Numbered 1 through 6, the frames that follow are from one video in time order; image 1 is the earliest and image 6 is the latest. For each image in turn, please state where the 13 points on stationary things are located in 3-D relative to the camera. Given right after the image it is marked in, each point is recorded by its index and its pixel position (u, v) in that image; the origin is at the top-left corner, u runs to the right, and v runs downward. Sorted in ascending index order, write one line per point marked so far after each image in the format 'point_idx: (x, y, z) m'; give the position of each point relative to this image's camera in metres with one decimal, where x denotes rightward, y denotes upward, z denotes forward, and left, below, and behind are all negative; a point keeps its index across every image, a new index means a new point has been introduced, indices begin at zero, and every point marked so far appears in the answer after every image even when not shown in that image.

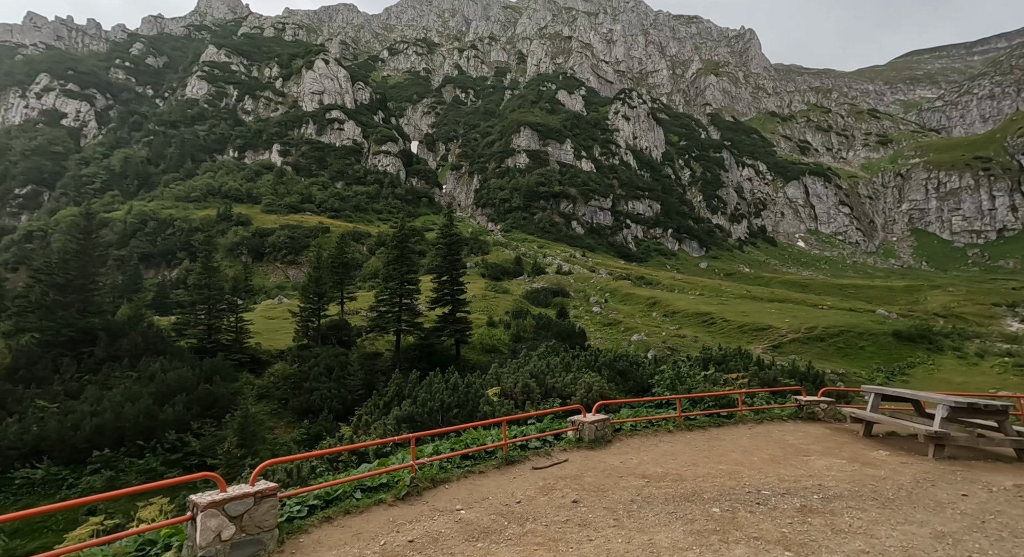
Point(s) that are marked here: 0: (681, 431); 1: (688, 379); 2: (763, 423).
0: (+3.7, -3.4, +12.6) m
1: (+5.5, -3.2, +17.8) m
2: (+6.0, -3.6, +13.9) m
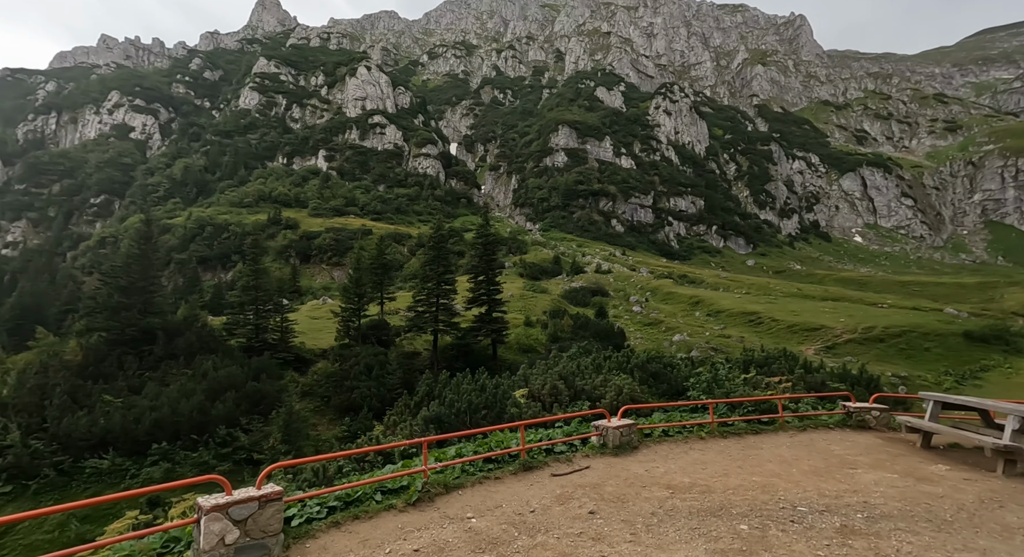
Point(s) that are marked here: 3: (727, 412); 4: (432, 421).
0: (+4.1, -3.3, +11.8) m
1: (+6.3, -3.1, +16.8) m
2: (+6.6, -3.4, +12.9) m
3: (+5.4, -3.4, +14.4) m
4: (-2.1, -4.1, +16.5) m
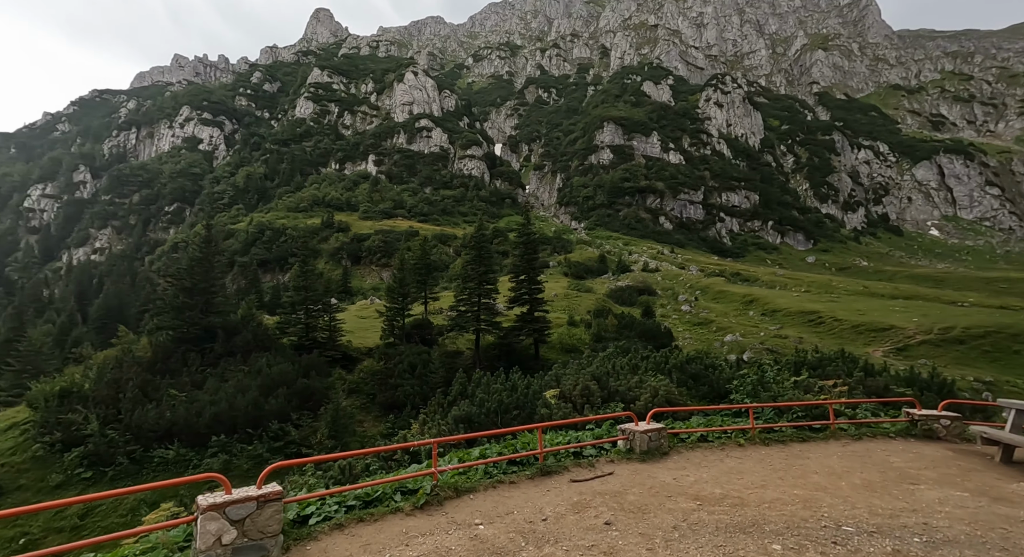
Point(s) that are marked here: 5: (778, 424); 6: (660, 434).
0: (+4.6, -3.1, +10.9) m
1: (+7.1, -2.9, +15.7) m
2: (+7.1, -3.3, +11.8) m
3: (+6.0, -3.2, +13.3) m
4: (-1.3, -4.0, +16.0) m
5: (+5.4, -3.0, +11.6) m
6: (+2.6, -2.7, +10.1) m
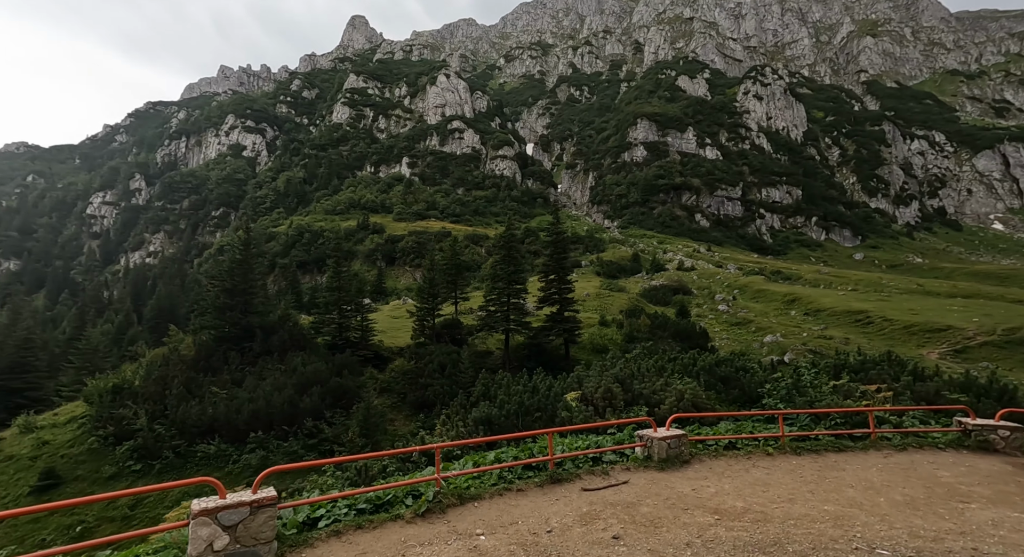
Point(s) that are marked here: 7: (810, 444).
0: (+4.8, -3.1, +10.2) m
1: (+7.6, -2.8, +14.8) m
2: (+7.4, -3.2, +10.9) m
3: (+6.4, -3.1, +12.5) m
4: (-0.7, -4.0, +15.7) m
5: (+5.6, -2.9, +10.9) m
6: (+2.8, -2.7, +9.5) m
7: (+5.5, -3.0, +10.5) m
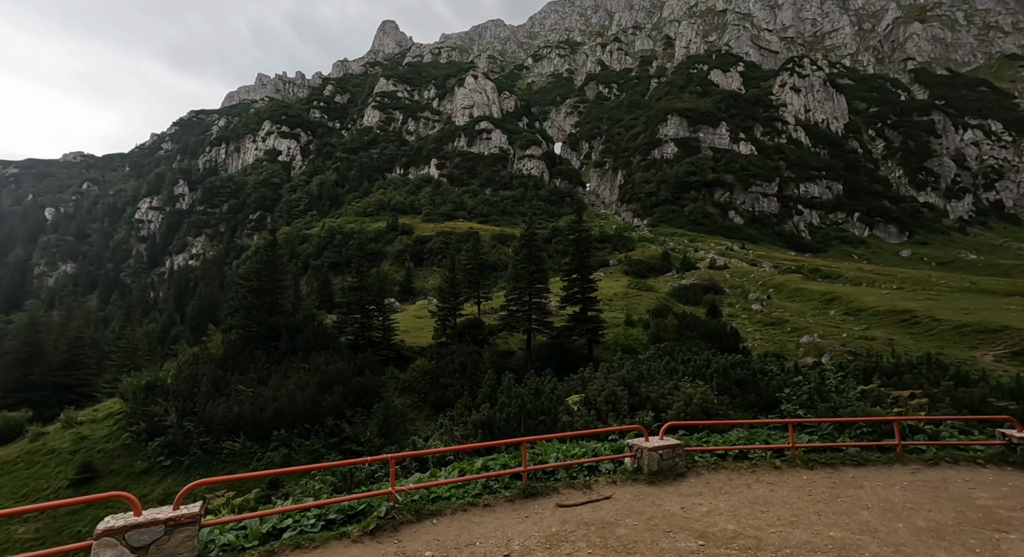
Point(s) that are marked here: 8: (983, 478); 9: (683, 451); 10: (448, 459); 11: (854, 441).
0: (+4.5, -3.0, +9.2) m
1: (+7.6, -2.7, +13.7) m
2: (+7.1, -3.0, +9.8) m
3: (+6.2, -3.0, +11.4) m
4: (-0.7, -3.9, +14.9) m
5: (+5.4, -2.8, +9.8) m
6: (+2.5, -2.6, +8.6) m
7: (+5.2, -2.9, +9.5) m
8: (+7.3, -3.1, +9.1) m
9: (+2.6, -2.6, +8.6) m
10: (-1.4, -3.9, +12.4) m
11: (+6.6, -3.1, +11.1) m
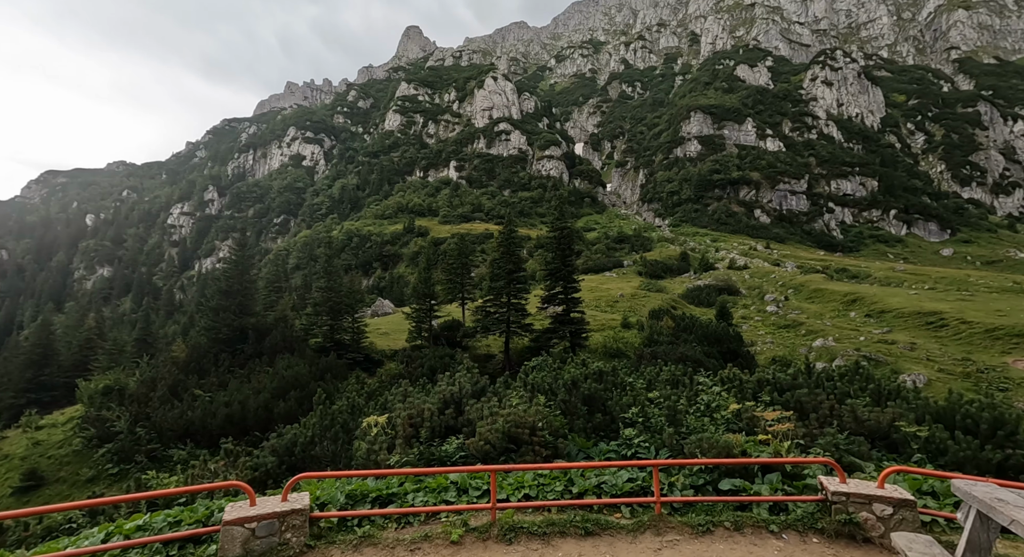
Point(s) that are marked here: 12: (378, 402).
0: (+0.2, -2.7, +6.4) m
1: (+3.4, -2.4, +10.7) m
2: (+2.8, -2.8, +6.9) m
3: (+2.0, -2.8, +8.6) m
4: (-4.8, -3.7, +12.4) m
5: (+1.1, -2.5, +7.0) m
6: (-1.9, -2.4, +5.9) m
7: (+0.9, -2.7, +6.7) m
8: (+2.9, -2.9, +6.2) m
9: (-1.8, -2.4, +6.0) m
10: (-5.6, -3.7, +9.9) m
11: (+2.3, -2.9, +8.2) m
12: (-3.2, -2.9, +14.0) m
